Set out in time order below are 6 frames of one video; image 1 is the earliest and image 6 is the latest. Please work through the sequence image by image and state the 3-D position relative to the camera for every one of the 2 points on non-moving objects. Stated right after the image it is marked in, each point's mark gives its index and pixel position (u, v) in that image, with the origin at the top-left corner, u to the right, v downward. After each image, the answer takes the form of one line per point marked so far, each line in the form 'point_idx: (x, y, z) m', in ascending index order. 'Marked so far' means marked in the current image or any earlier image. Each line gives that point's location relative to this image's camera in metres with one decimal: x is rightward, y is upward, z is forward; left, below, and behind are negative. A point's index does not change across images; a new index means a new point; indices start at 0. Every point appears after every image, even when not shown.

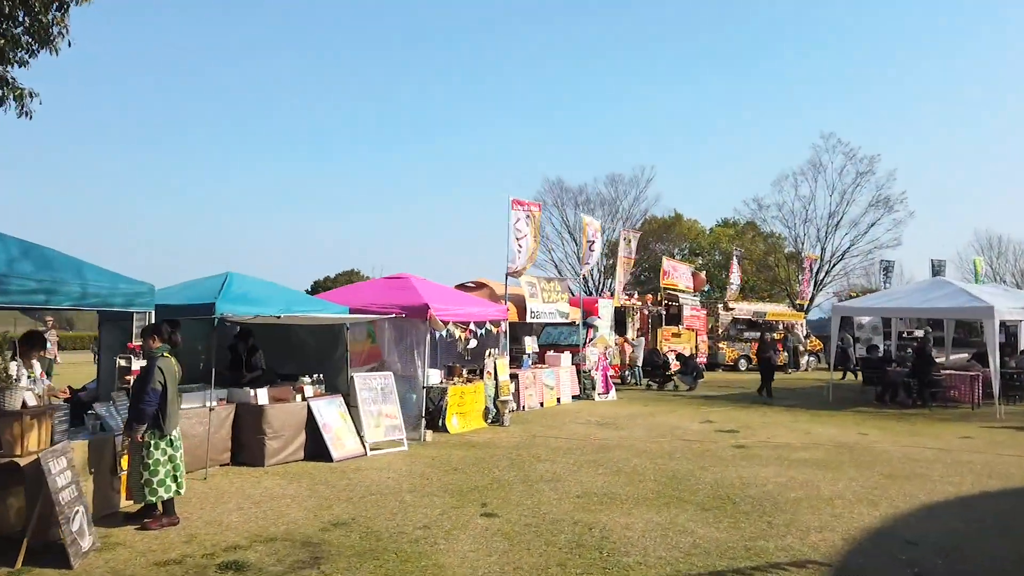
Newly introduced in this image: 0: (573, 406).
0: (+1.2, -2.3, +15.3) m
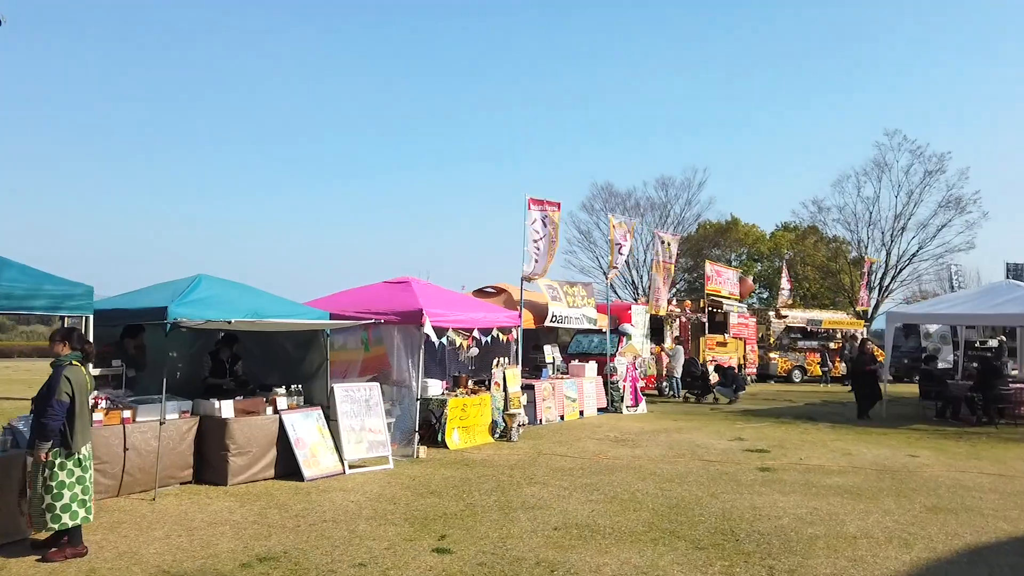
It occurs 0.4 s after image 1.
0: (+1.5, -2.4, +14.3) m
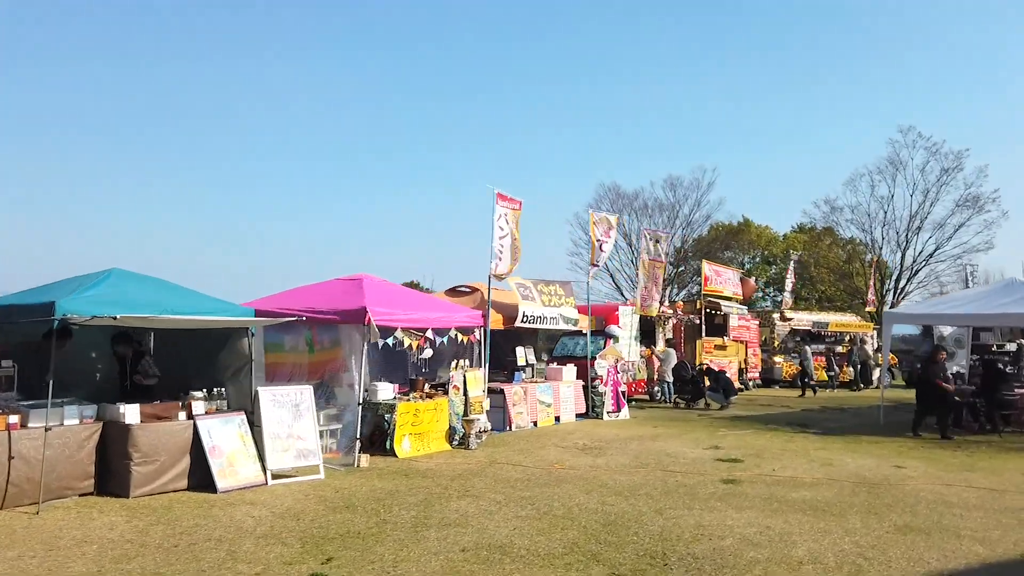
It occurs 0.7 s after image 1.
0: (+1.0, -2.4, +13.5) m
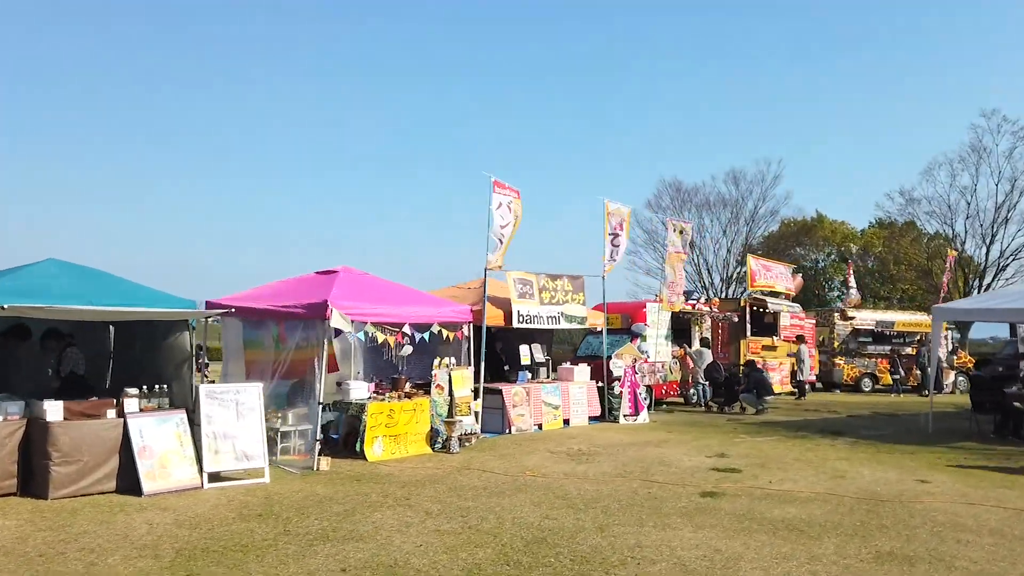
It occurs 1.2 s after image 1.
0: (+1.1, -2.3, +12.6) m
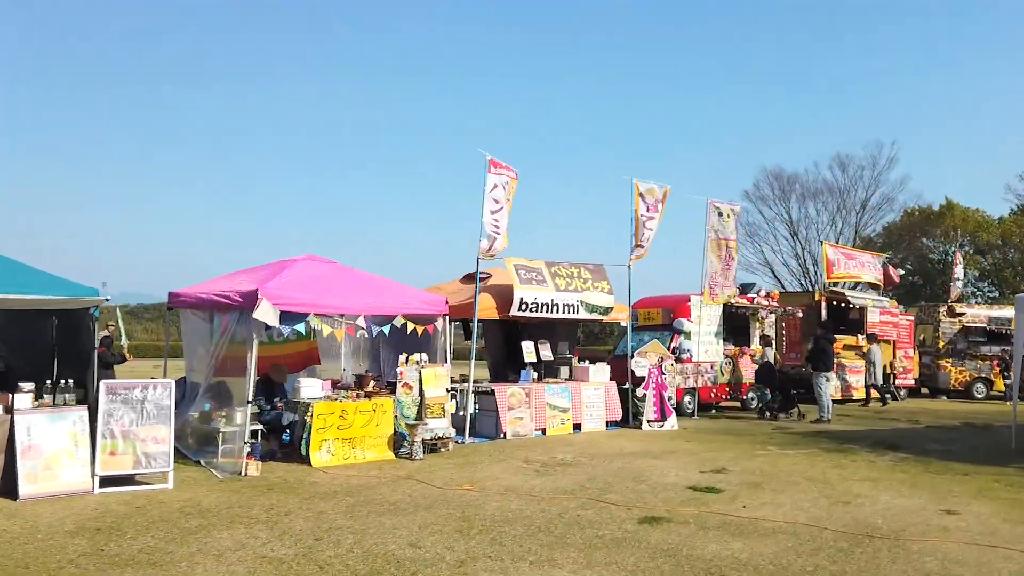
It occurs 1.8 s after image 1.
0: (+1.1, -2.2, +11.3) m
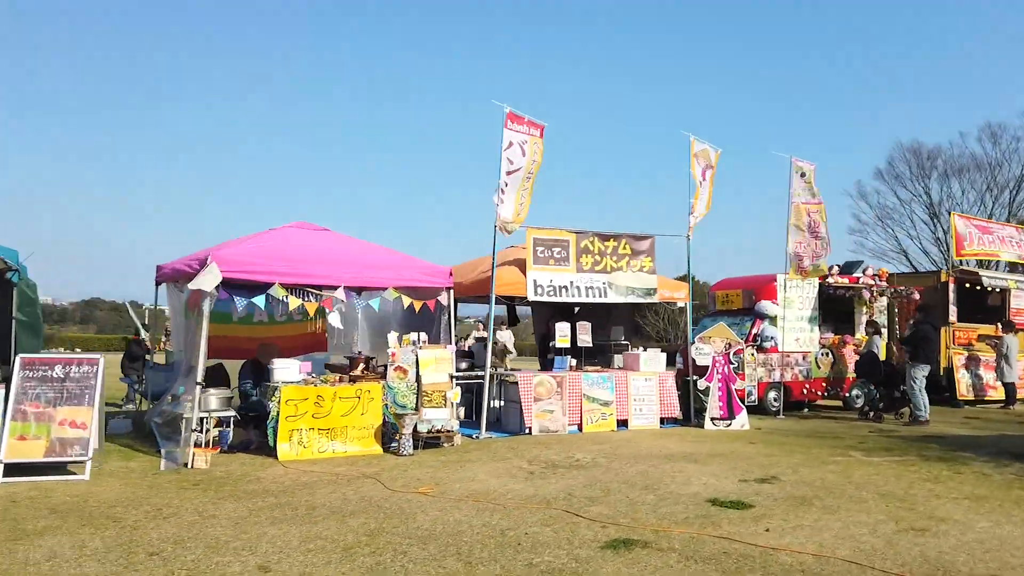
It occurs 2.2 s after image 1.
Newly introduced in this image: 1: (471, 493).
0: (+1.4, -1.8, +9.6) m
1: (-0.3, -1.6, +6.0) m
